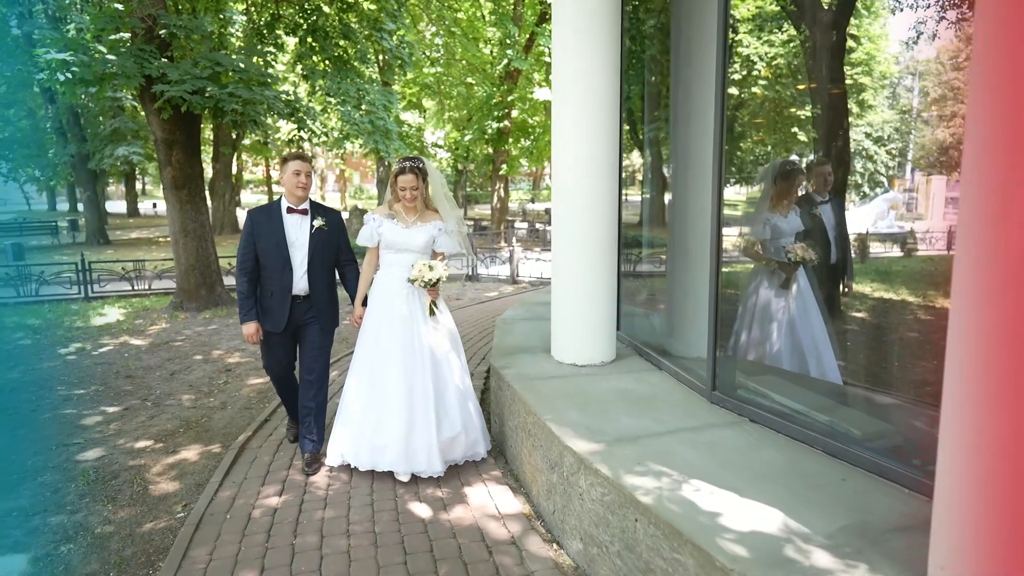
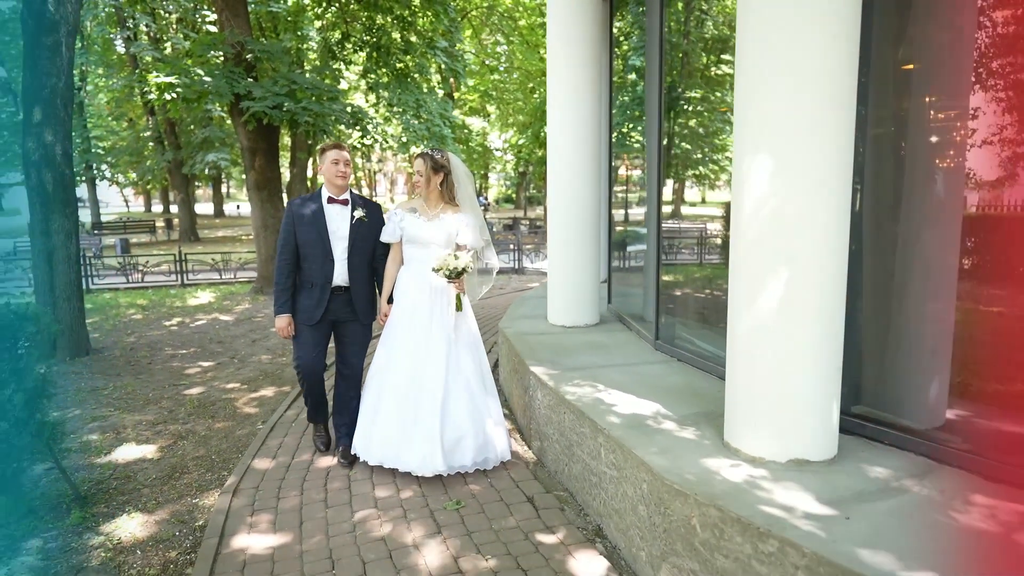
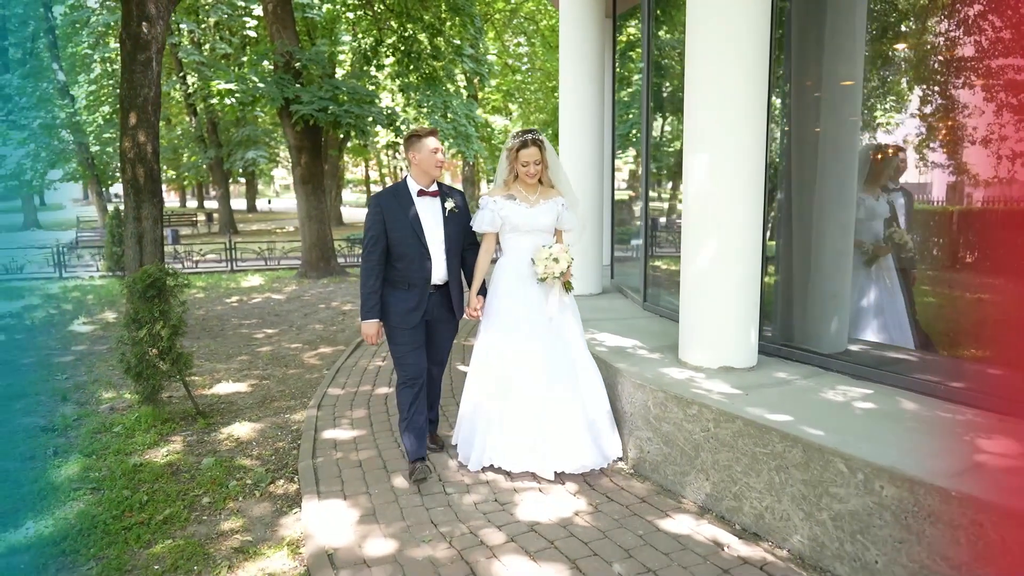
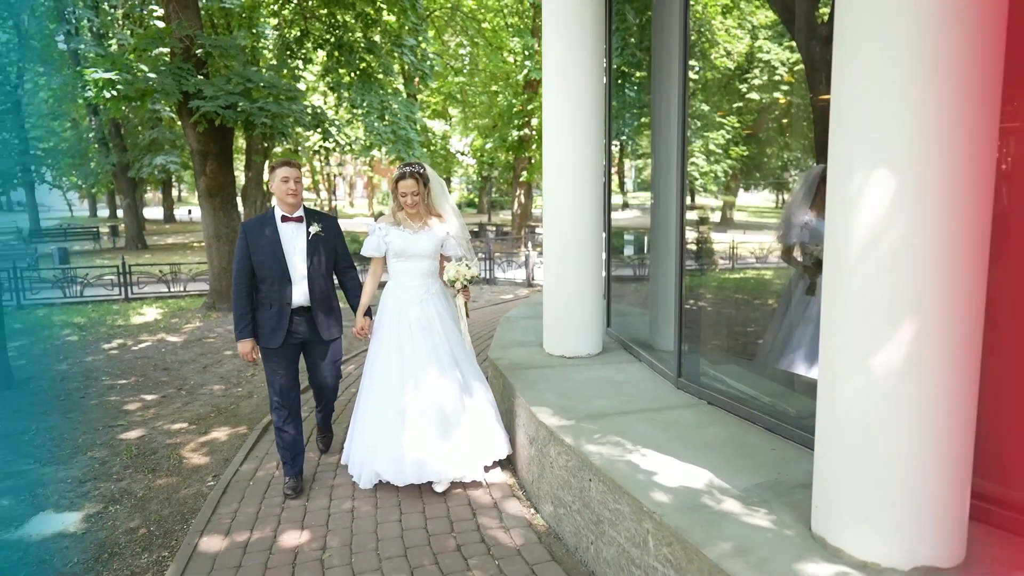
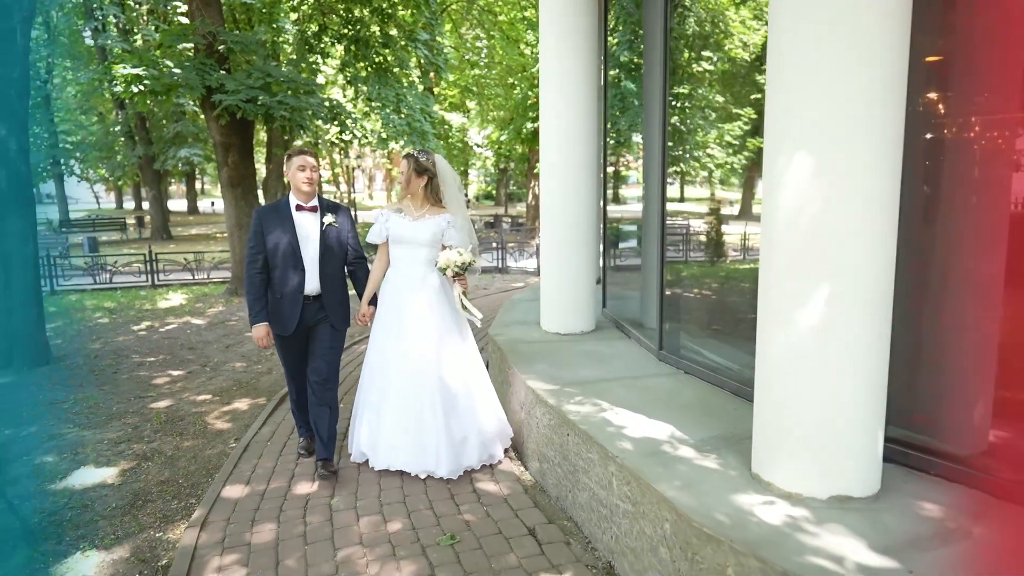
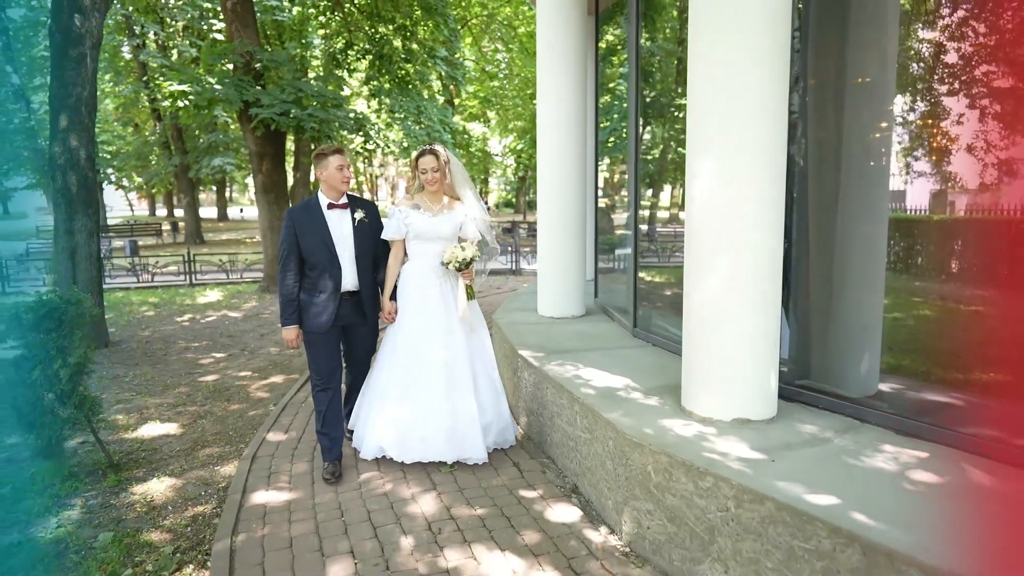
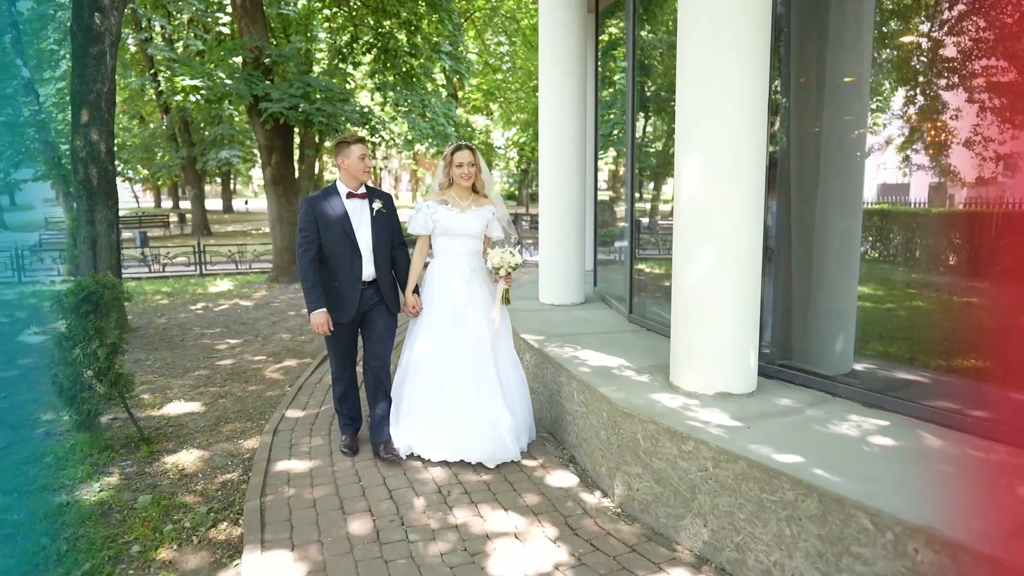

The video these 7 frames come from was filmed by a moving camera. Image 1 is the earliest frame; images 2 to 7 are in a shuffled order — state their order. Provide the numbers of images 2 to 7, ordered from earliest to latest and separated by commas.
4, 5, 2, 6, 7, 3
